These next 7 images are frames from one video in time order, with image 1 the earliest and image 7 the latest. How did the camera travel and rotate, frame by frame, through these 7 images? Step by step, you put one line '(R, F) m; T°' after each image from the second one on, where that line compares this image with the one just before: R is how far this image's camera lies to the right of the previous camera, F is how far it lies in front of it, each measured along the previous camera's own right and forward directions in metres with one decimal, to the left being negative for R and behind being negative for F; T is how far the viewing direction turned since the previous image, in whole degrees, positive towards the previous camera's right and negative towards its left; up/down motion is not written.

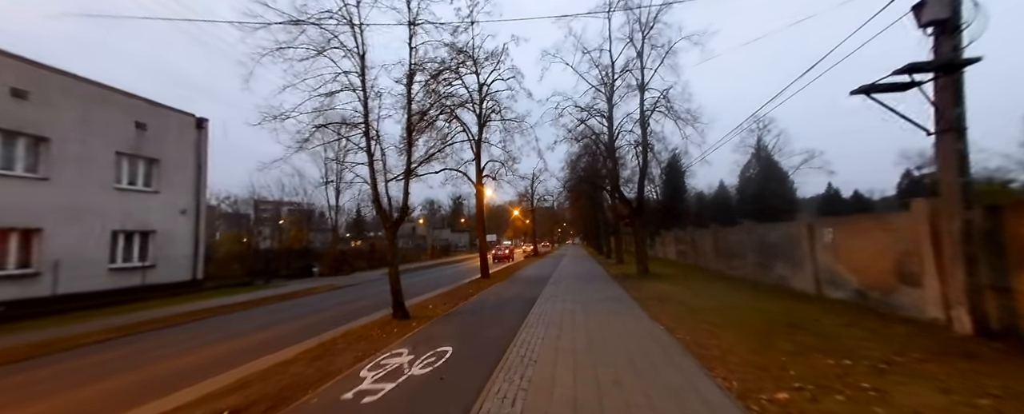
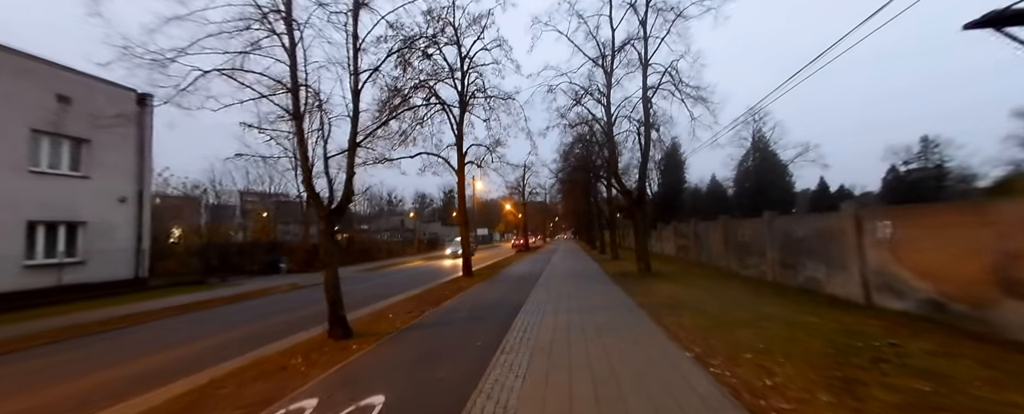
(+0.4, +2.3) m; +2°
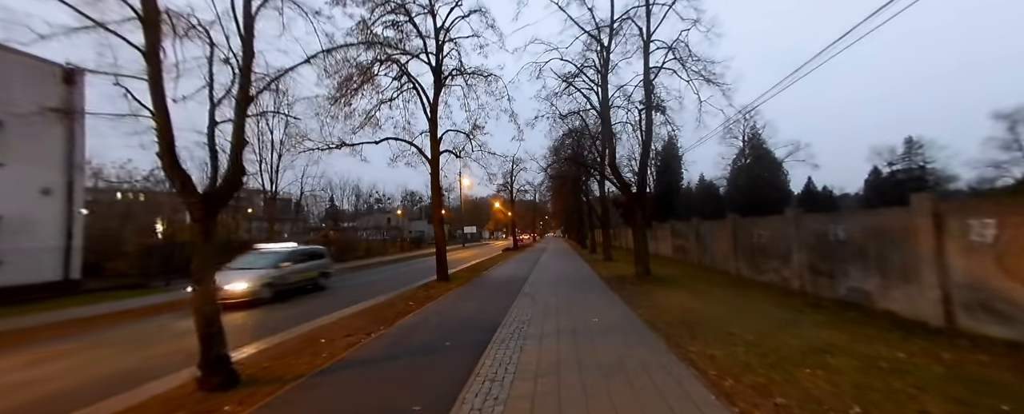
(+0.4, +2.3) m; +2°
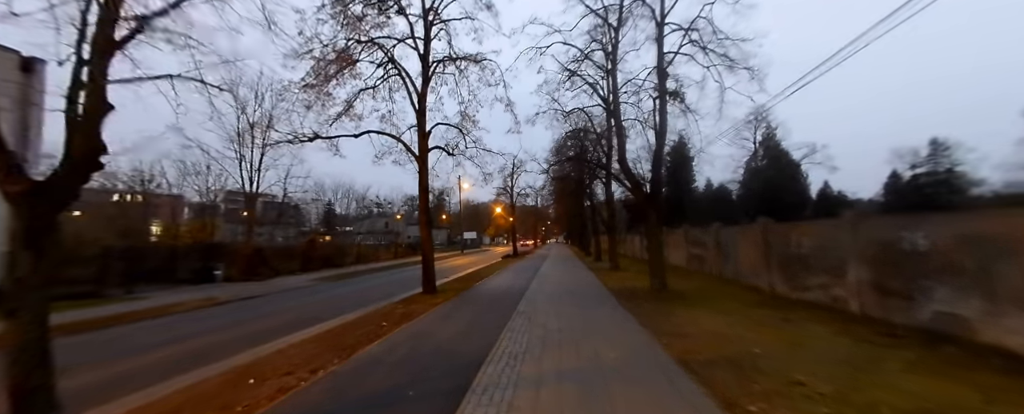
(+0.2, +1.8) m; 0°
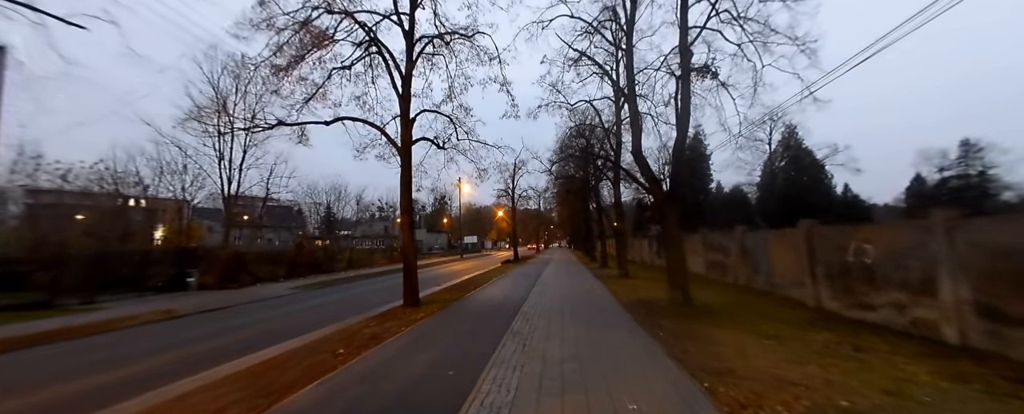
(+0.3, +2.0) m; -1°
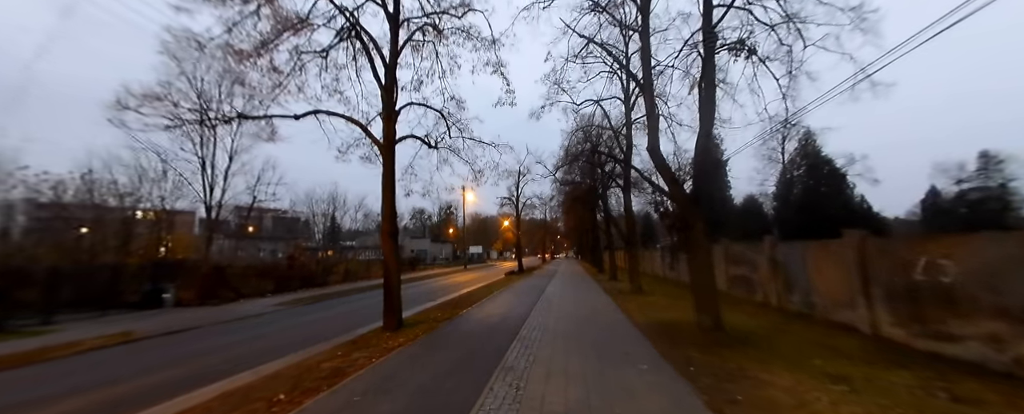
(+0.3, +1.6) m; -1°
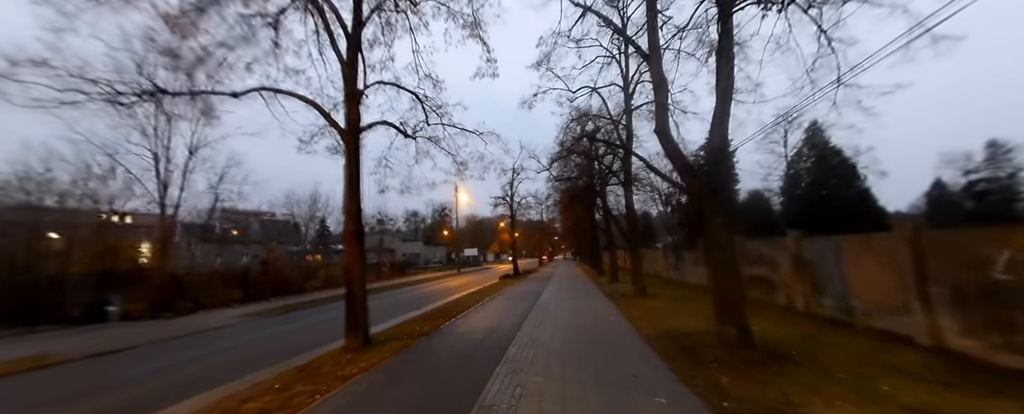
(+0.3, +1.6) m; +1°
